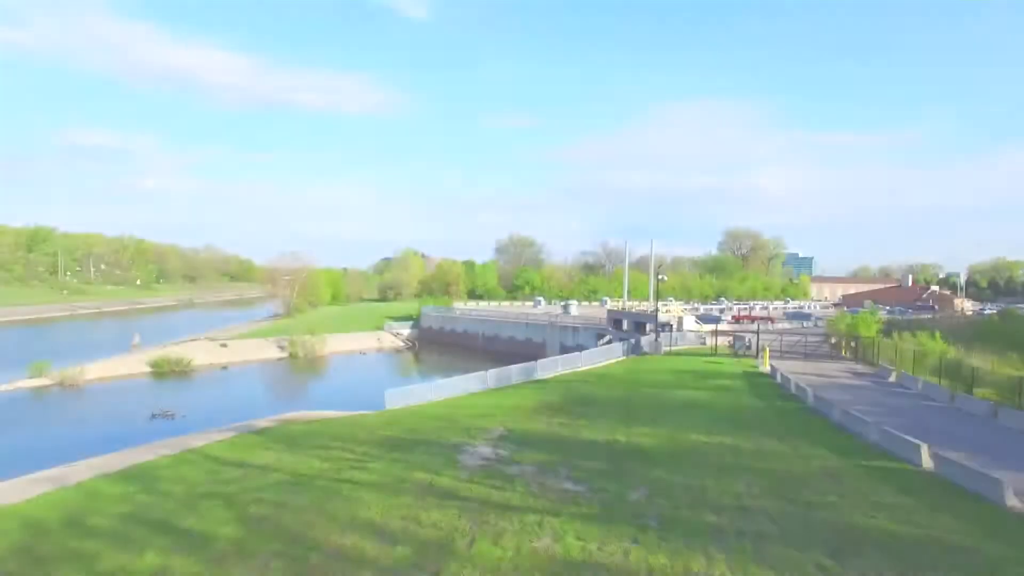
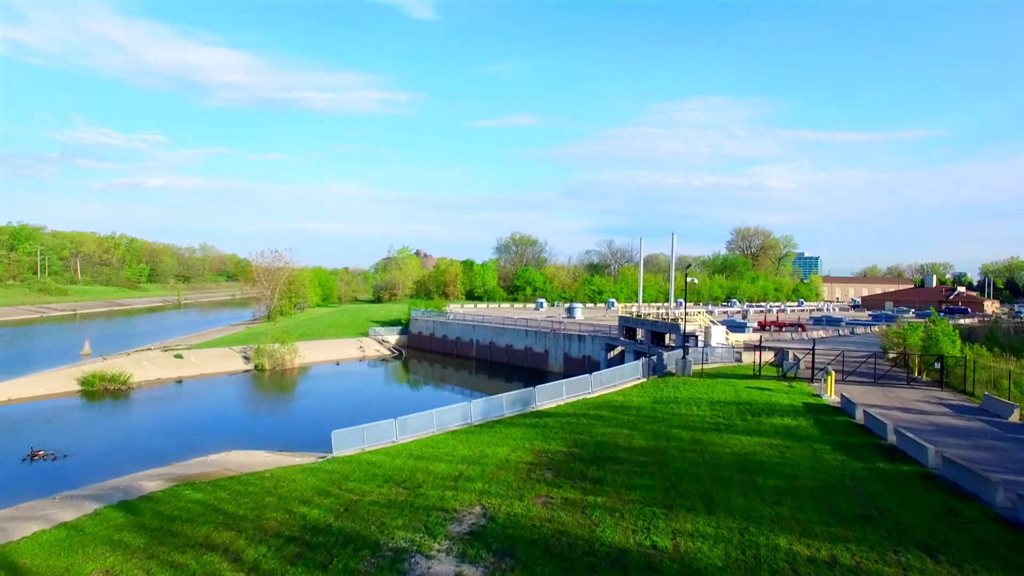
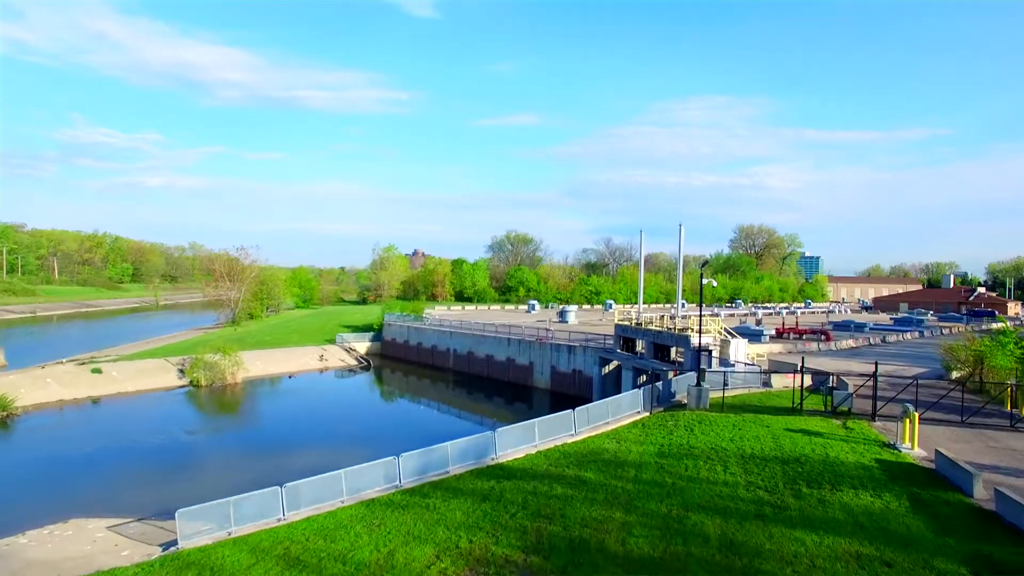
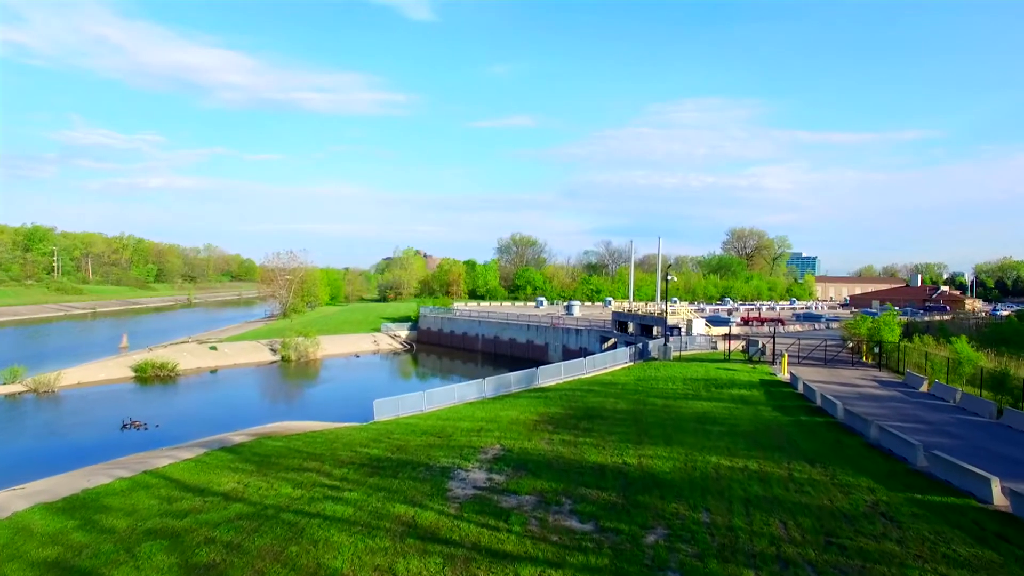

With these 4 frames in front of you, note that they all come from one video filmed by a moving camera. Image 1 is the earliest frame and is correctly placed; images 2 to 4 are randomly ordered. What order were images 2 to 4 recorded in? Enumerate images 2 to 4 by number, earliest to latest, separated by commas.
4, 2, 3
